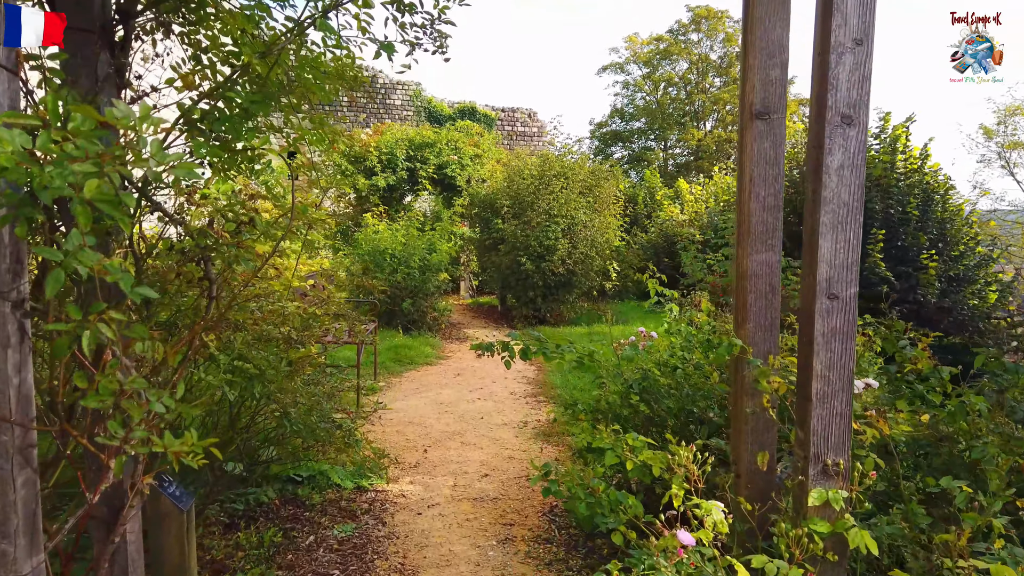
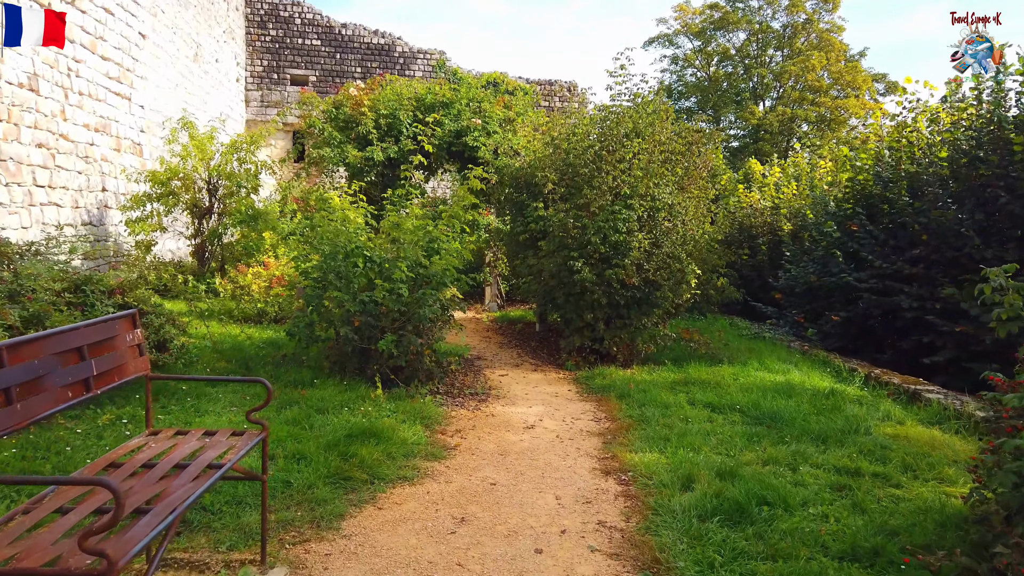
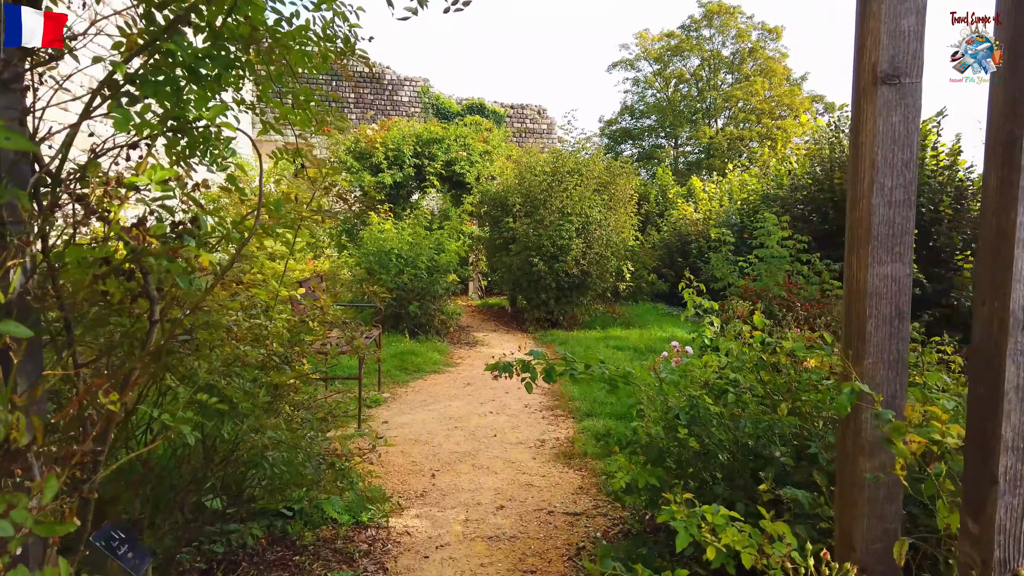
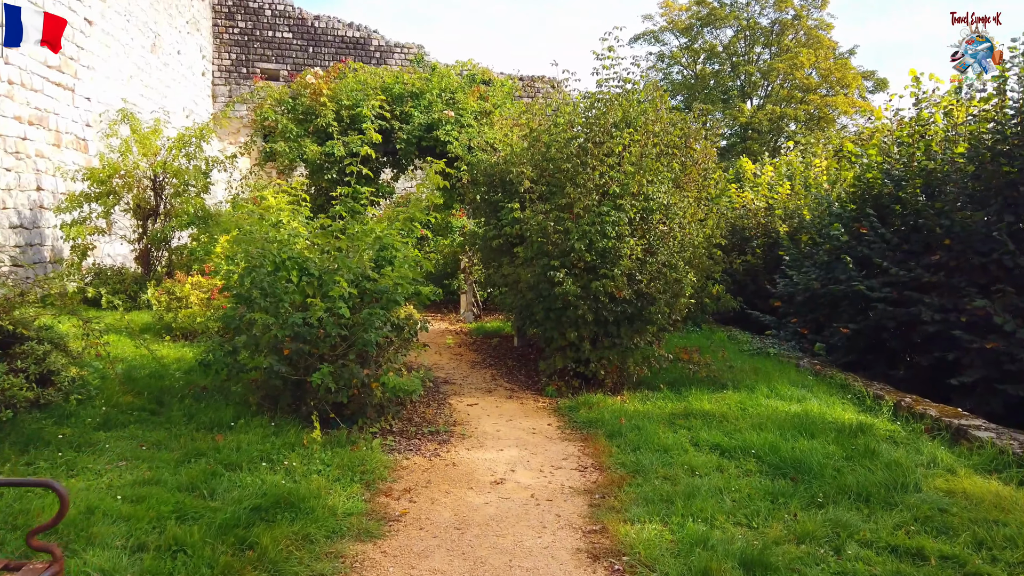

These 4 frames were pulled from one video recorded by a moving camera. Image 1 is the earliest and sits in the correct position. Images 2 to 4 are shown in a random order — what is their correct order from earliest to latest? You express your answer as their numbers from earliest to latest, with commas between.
3, 2, 4
